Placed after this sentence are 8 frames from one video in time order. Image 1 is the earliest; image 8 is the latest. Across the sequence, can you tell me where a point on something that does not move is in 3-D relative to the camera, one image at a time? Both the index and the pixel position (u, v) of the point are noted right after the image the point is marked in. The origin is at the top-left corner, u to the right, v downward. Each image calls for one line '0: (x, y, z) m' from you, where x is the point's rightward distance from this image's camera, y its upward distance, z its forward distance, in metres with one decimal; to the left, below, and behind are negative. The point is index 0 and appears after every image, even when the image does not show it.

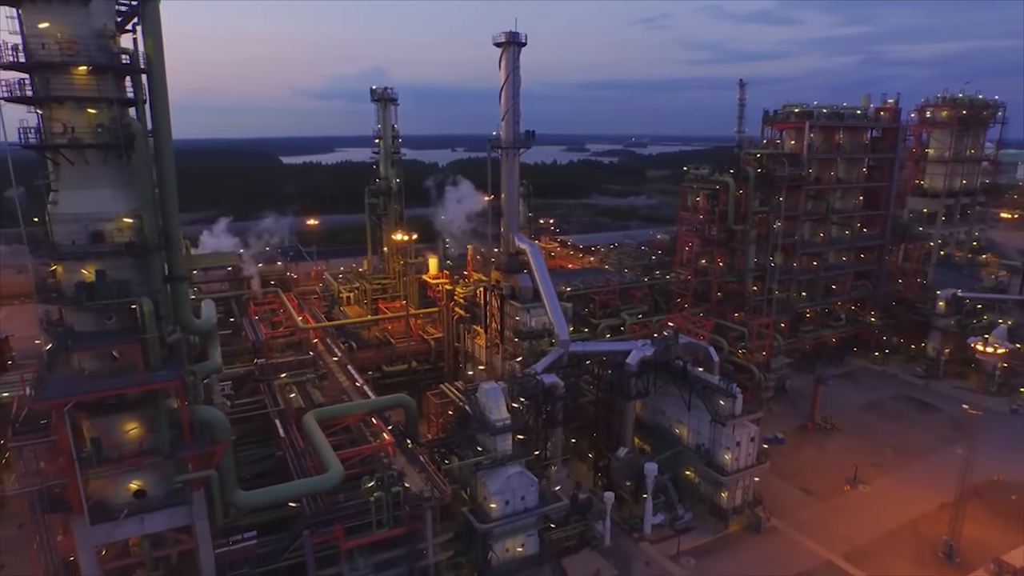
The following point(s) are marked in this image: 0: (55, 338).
0: (-11.9, -1.2, +16.5) m
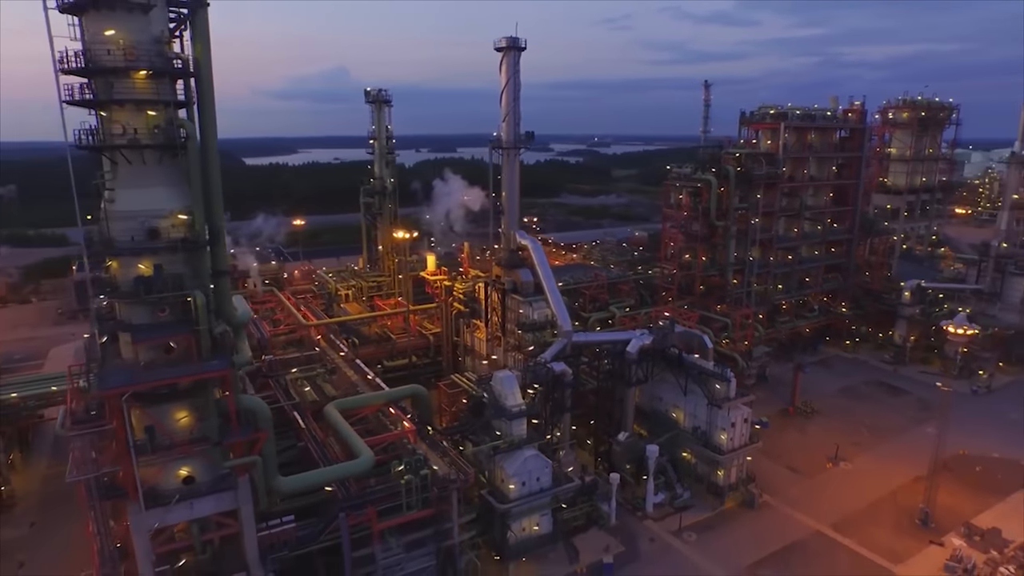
0: (-10.9, -1.1, +17.2) m
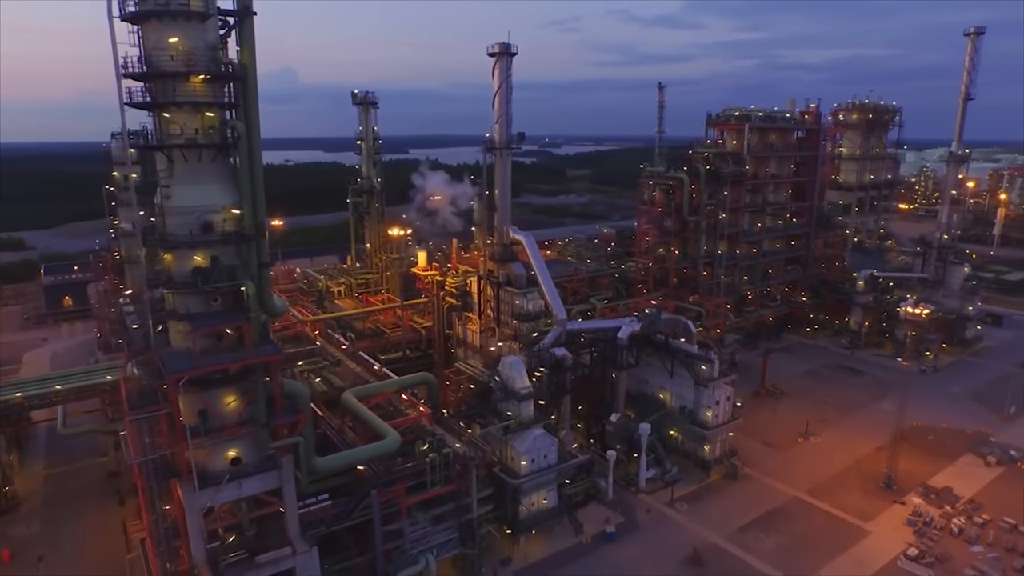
0: (-10.0, -0.9, +18.2) m
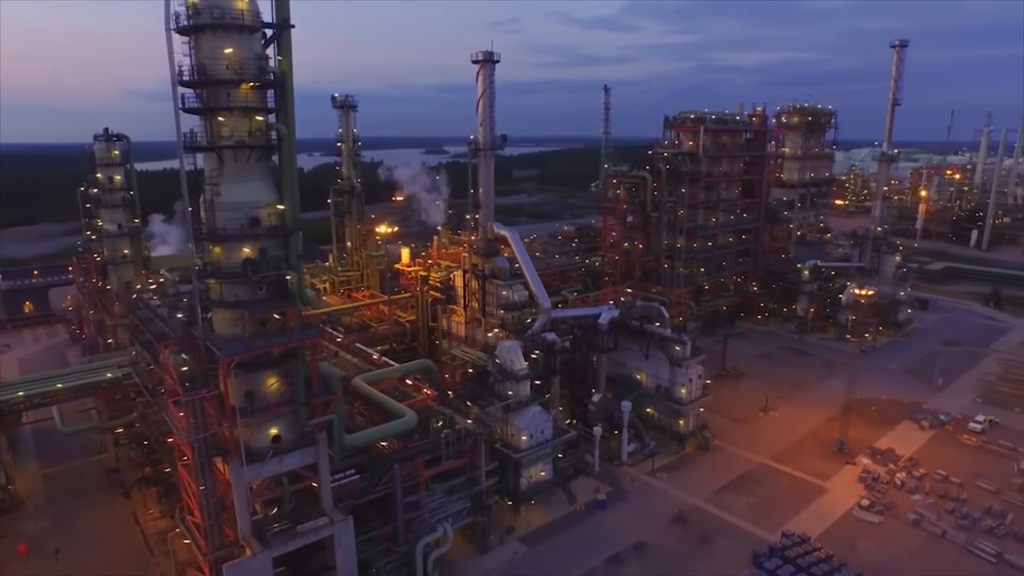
0: (-9.3, -0.6, +19.8) m
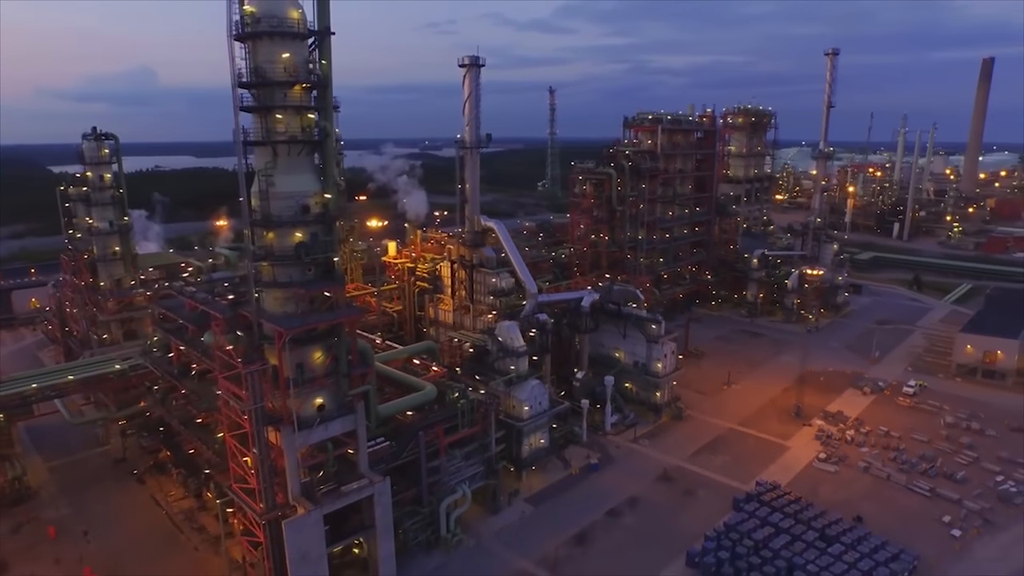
0: (-8.4, +0.1, +21.8) m
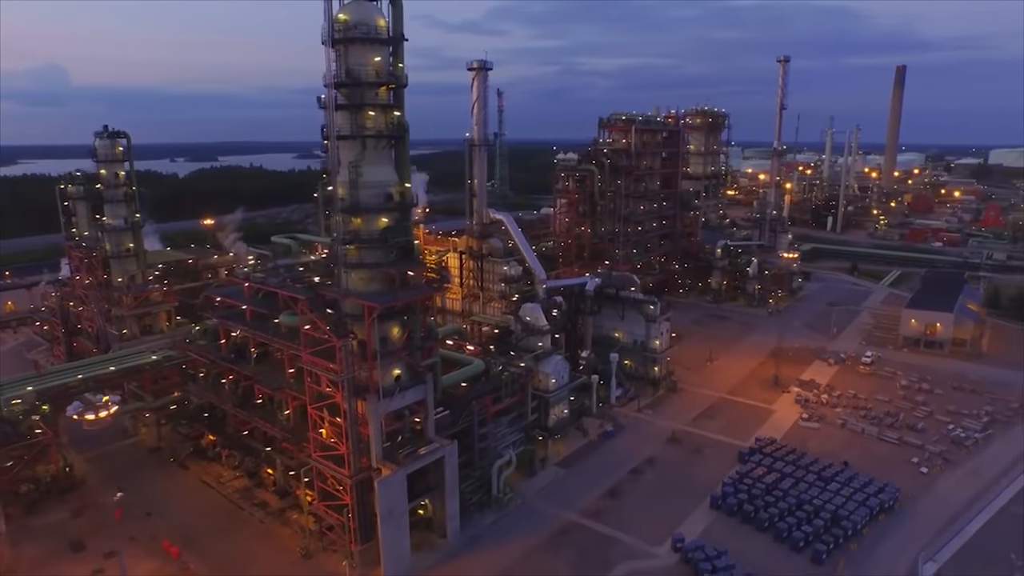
0: (-5.9, +0.8, +24.1) m
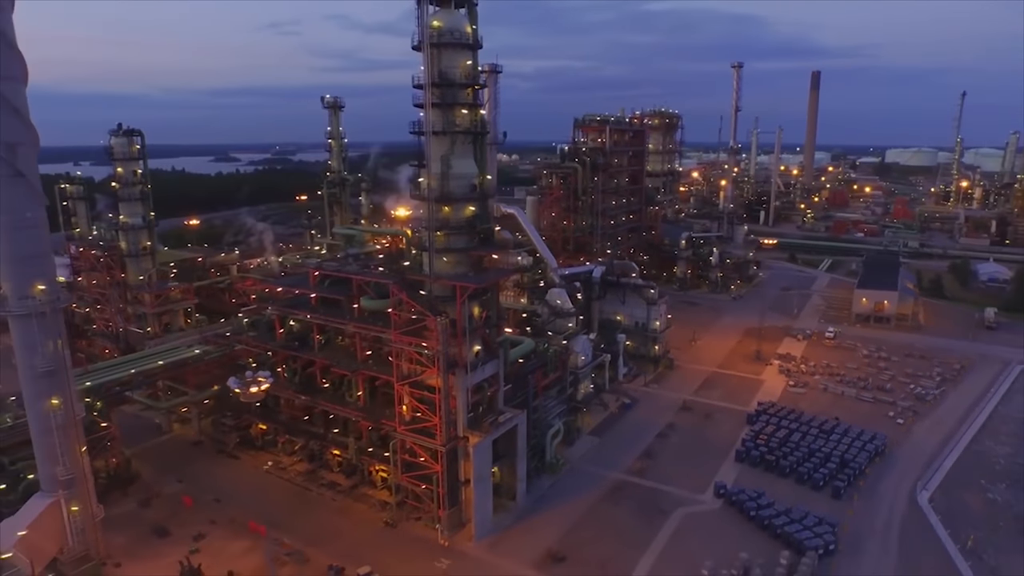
0: (-2.7, +1.5, +26.4) m
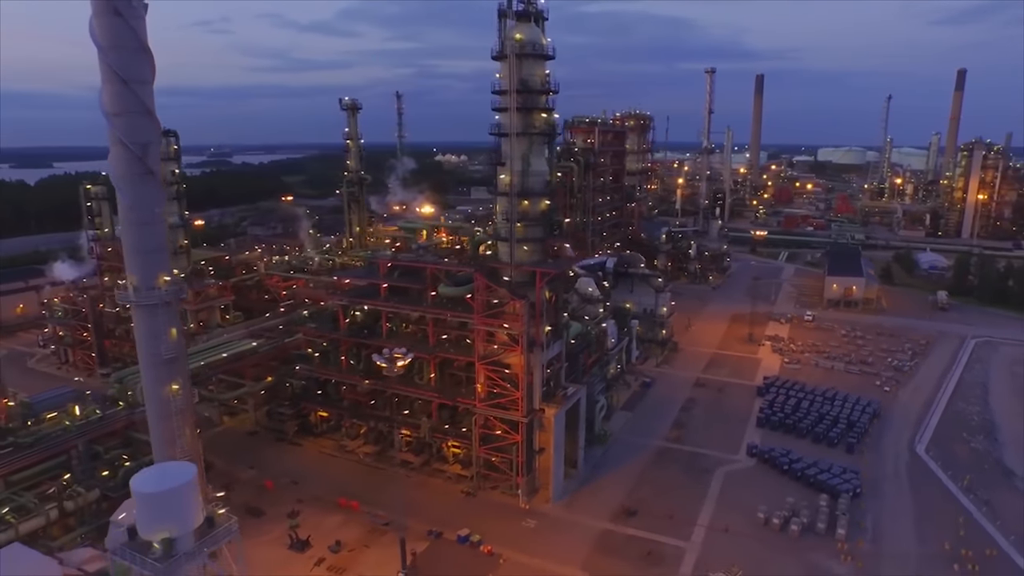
0: (+0.6, +2.1, +29.2) m
